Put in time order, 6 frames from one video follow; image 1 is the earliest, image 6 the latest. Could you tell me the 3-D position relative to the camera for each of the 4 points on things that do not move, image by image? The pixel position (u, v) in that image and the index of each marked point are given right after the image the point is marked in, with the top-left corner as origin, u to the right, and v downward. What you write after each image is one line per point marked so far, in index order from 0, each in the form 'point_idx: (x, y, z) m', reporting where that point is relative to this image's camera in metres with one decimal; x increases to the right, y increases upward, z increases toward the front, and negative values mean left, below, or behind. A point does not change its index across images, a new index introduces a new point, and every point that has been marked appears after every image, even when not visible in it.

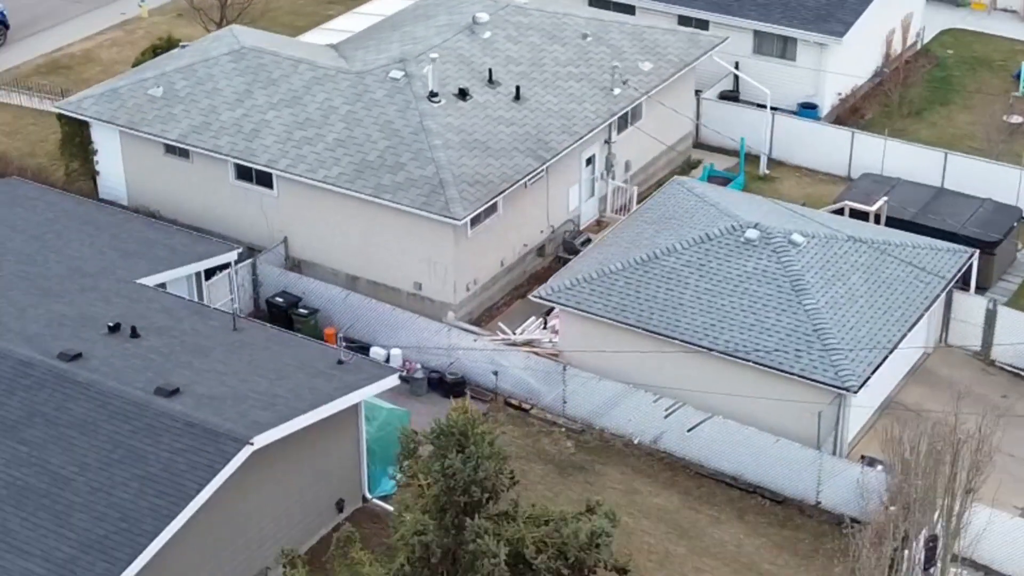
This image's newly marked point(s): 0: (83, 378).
0: (-4.7, -1.0, +19.5) m
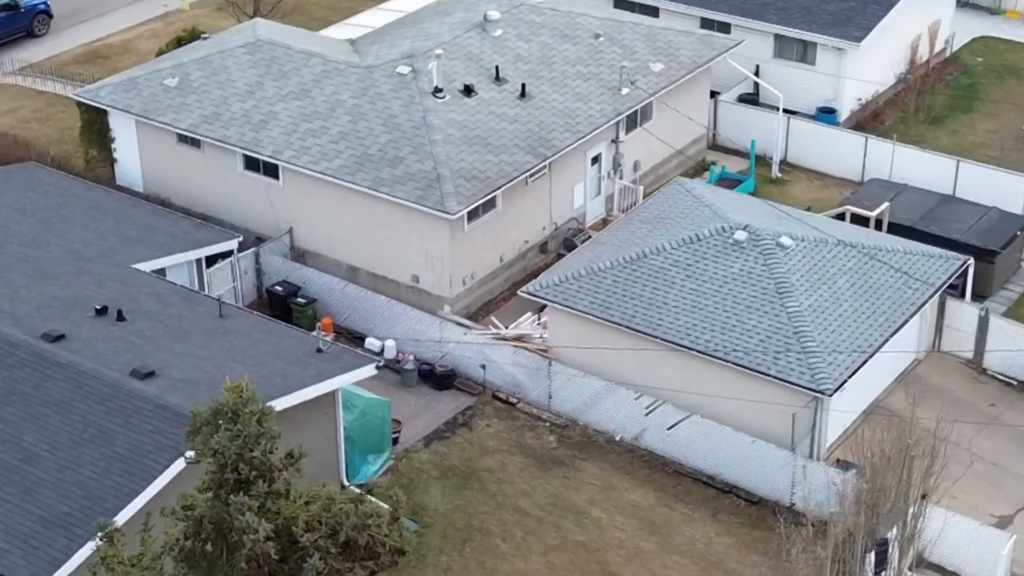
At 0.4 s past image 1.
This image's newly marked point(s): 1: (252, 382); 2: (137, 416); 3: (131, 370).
0: (-5.0, -0.8, +20.0) m
1: (-2.9, -1.1, +19.9) m
2: (-4.0, -1.4, +19.0) m
3: (-4.2, -0.9, +19.9) m
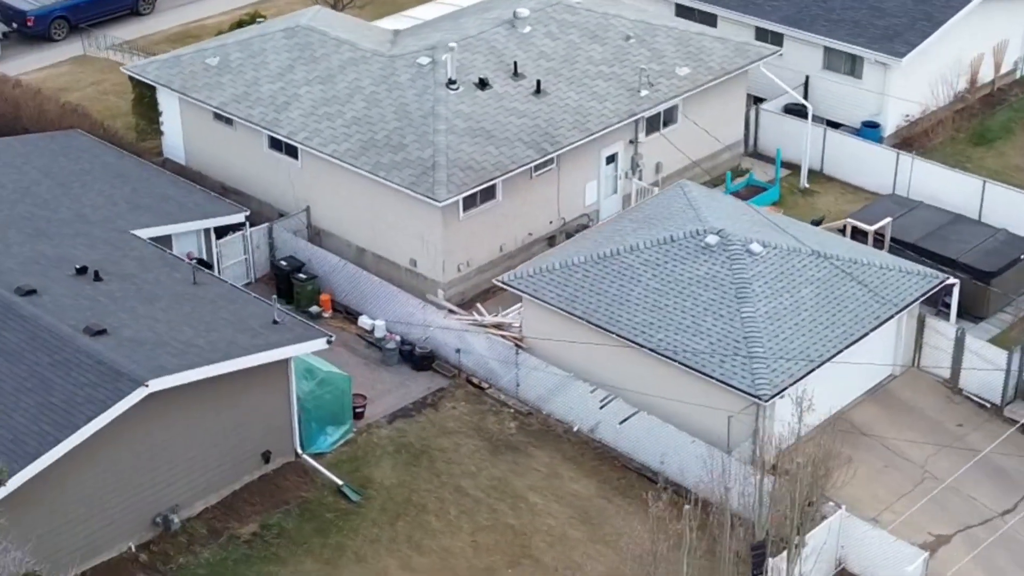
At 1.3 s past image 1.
0: (-5.8, -0.3, +21.3) m
1: (-3.7, -0.7, +21.0) m
2: (-4.9, -0.9, +20.2) m
3: (-5.0, -0.5, +21.1) m
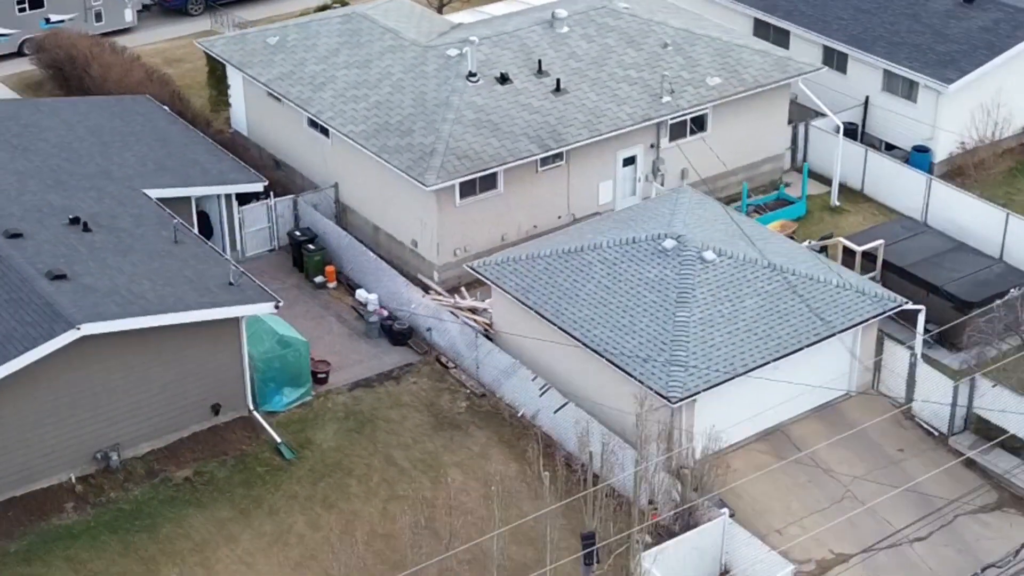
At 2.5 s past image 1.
0: (-6.6, +0.5, +23.2) m
1: (-4.6, -0.1, +22.5) m
2: (-6.0, -0.2, +22.0) m
3: (-5.9, +0.2, +22.8) m
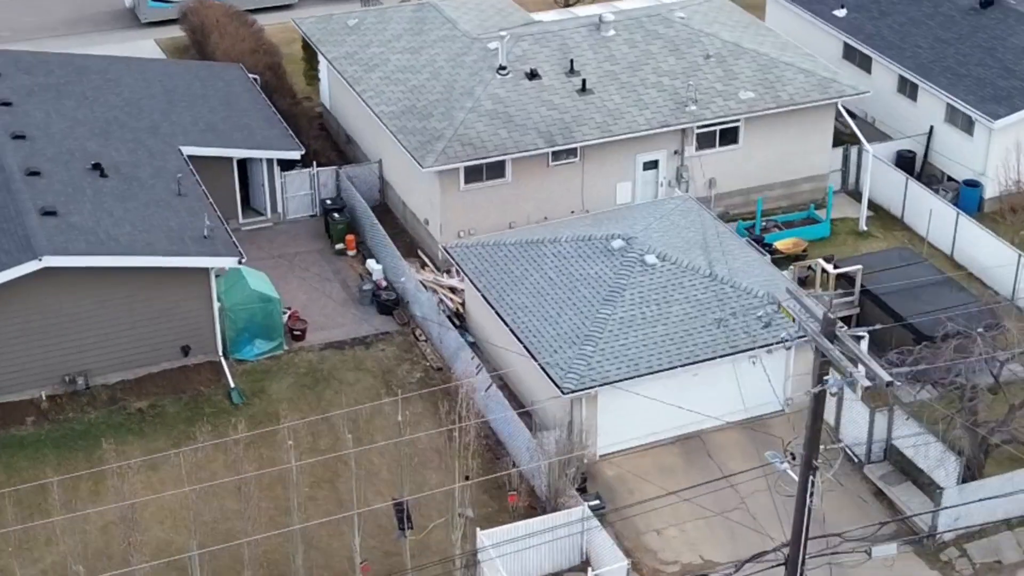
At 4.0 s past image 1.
0: (-7.2, +1.5, +25.8) m
1: (-5.5, +0.7, +24.7) m
2: (-6.9, +0.7, +24.4) m
3: (-6.6, +1.1, +25.3) m
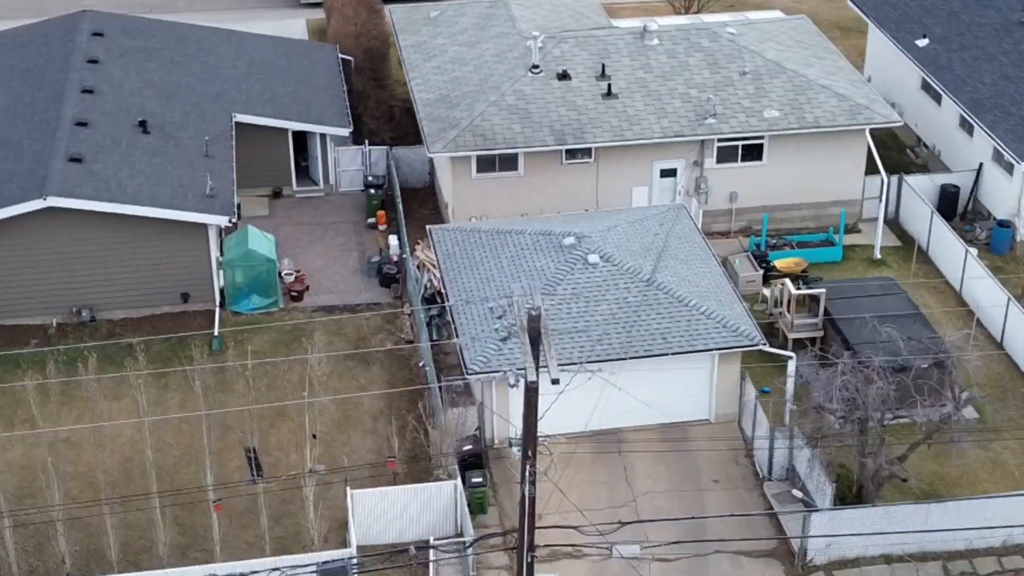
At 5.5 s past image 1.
0: (-7.3, +2.5, +28.6) m
1: (-5.9, +1.5, +27.2) m
2: (-7.4, +1.7, +27.2) m
3: (-6.8, +2.1, +28.0) m
